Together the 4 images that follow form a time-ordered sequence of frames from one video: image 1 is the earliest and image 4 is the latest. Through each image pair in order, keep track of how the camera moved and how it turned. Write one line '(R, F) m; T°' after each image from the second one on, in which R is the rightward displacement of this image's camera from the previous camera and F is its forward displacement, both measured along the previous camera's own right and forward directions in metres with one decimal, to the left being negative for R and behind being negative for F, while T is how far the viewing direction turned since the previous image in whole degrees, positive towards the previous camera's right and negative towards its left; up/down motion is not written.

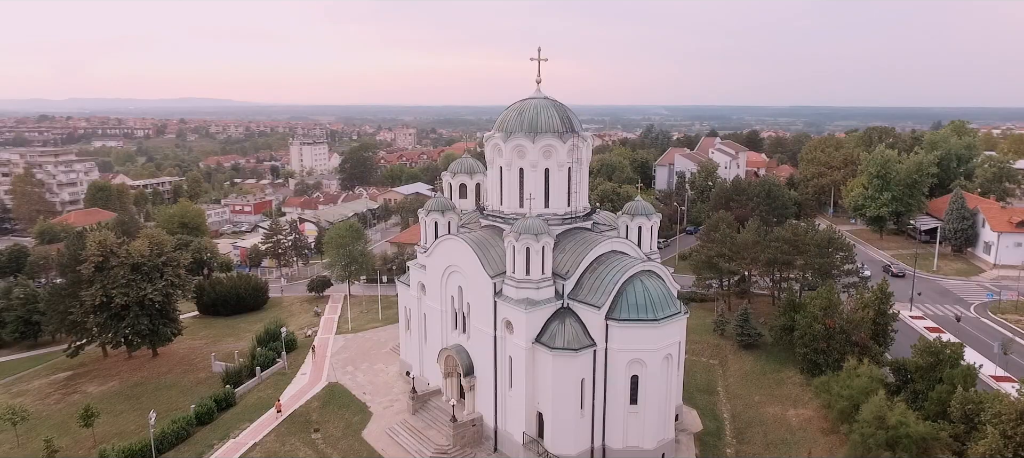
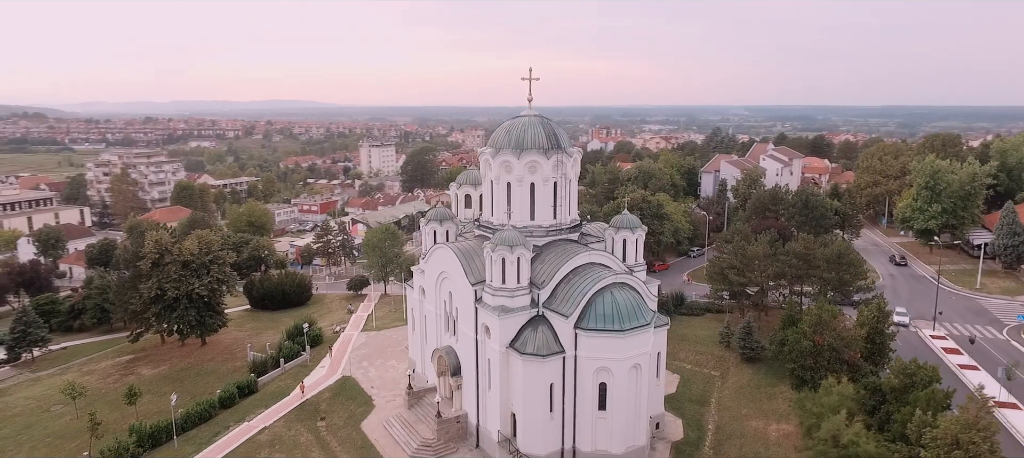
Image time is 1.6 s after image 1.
(+3.0, -1.1) m; -7°
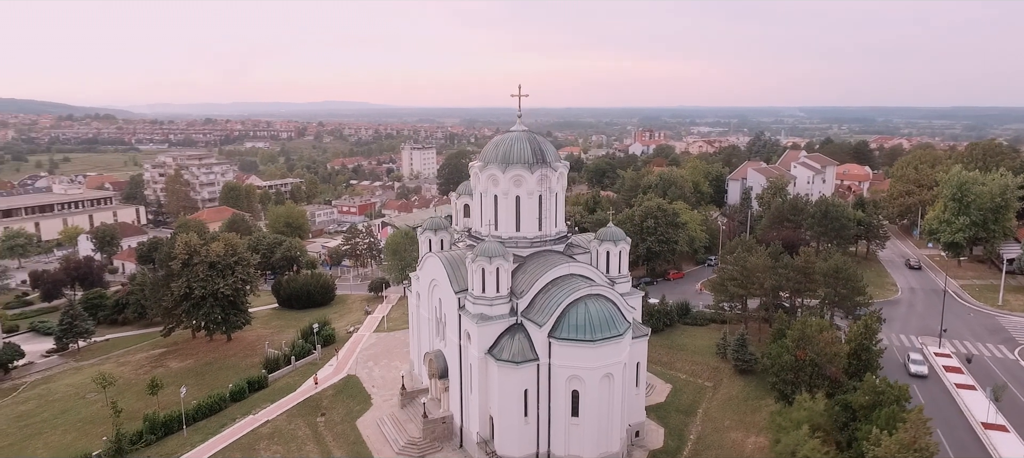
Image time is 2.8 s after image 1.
(+2.2, -0.9) m; -4°
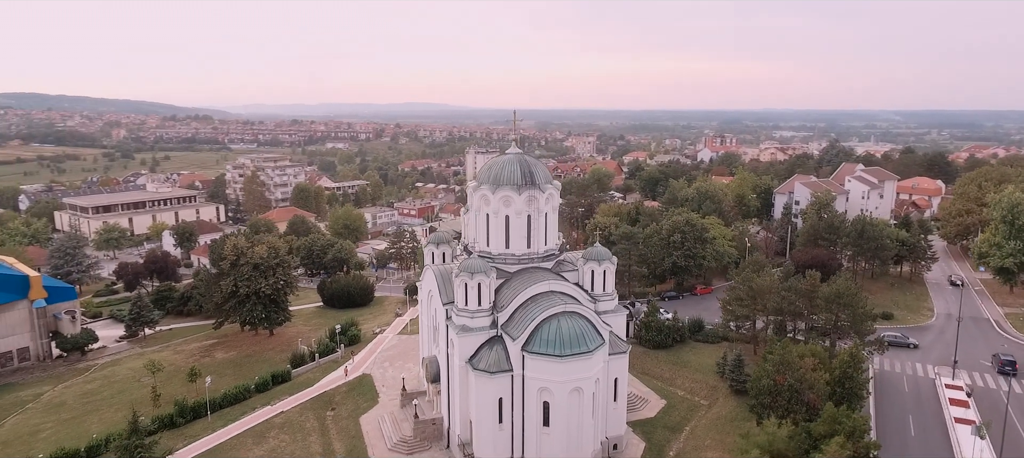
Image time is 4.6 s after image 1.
(+3.2, -1.3) m; -7°
